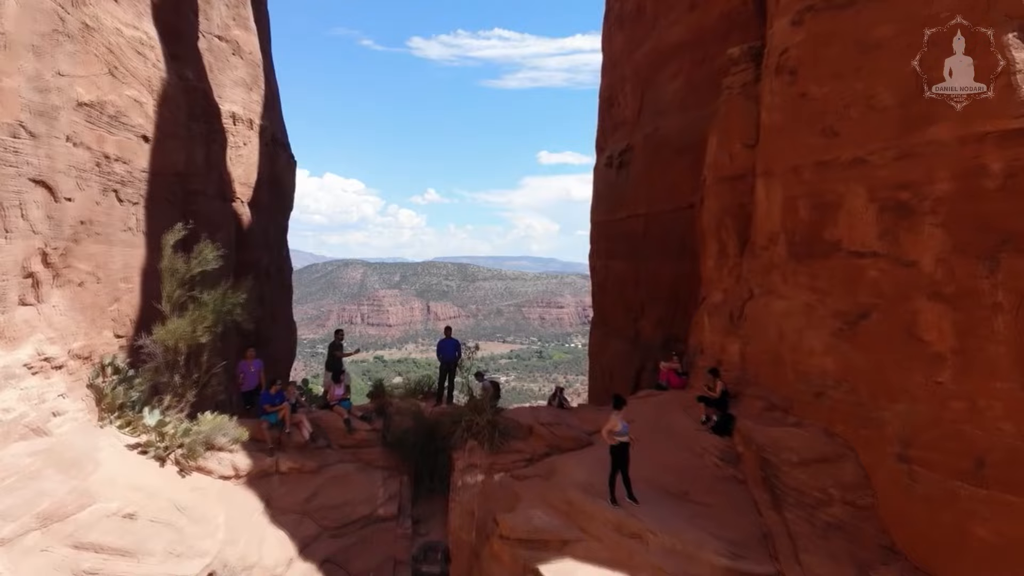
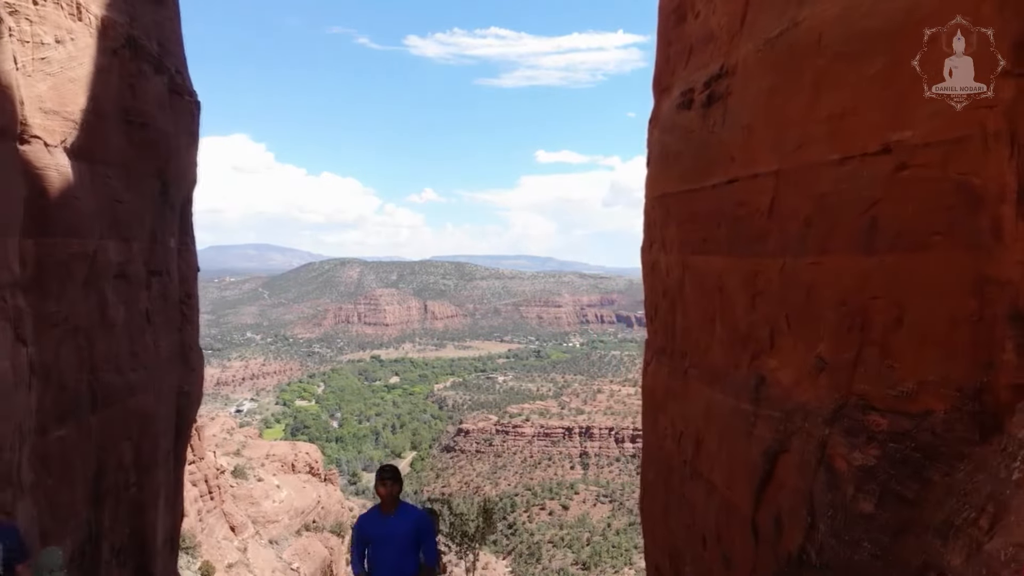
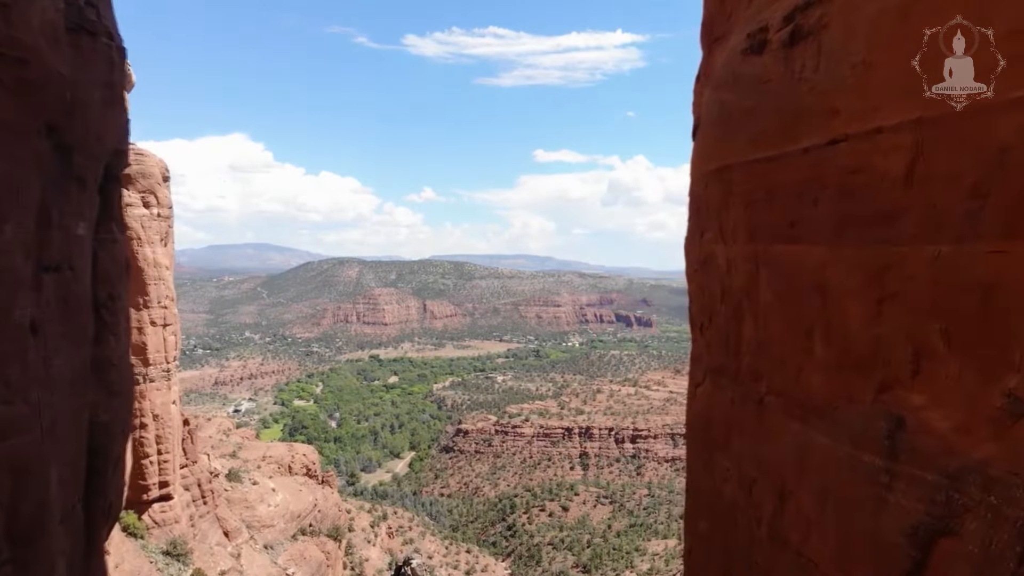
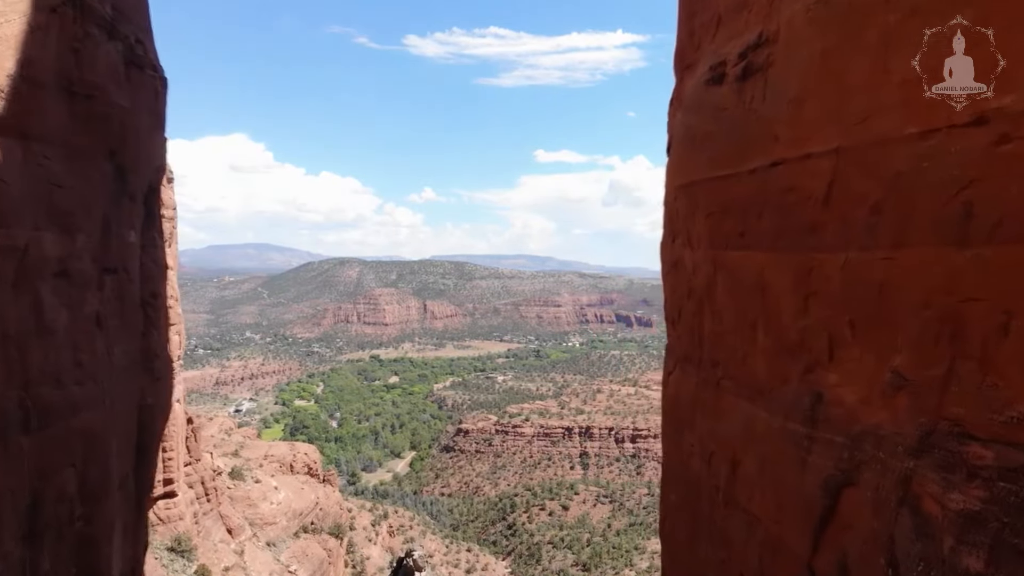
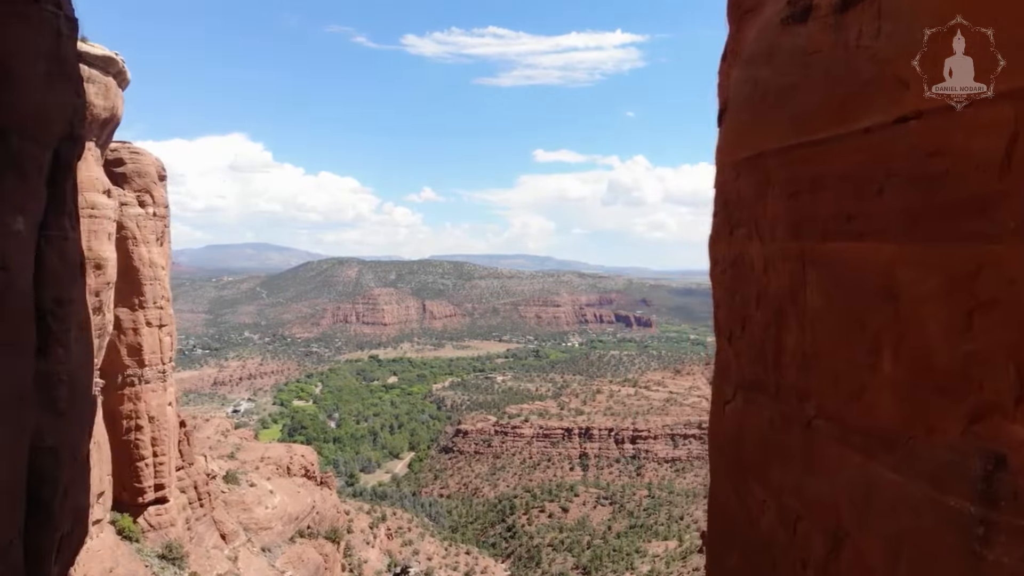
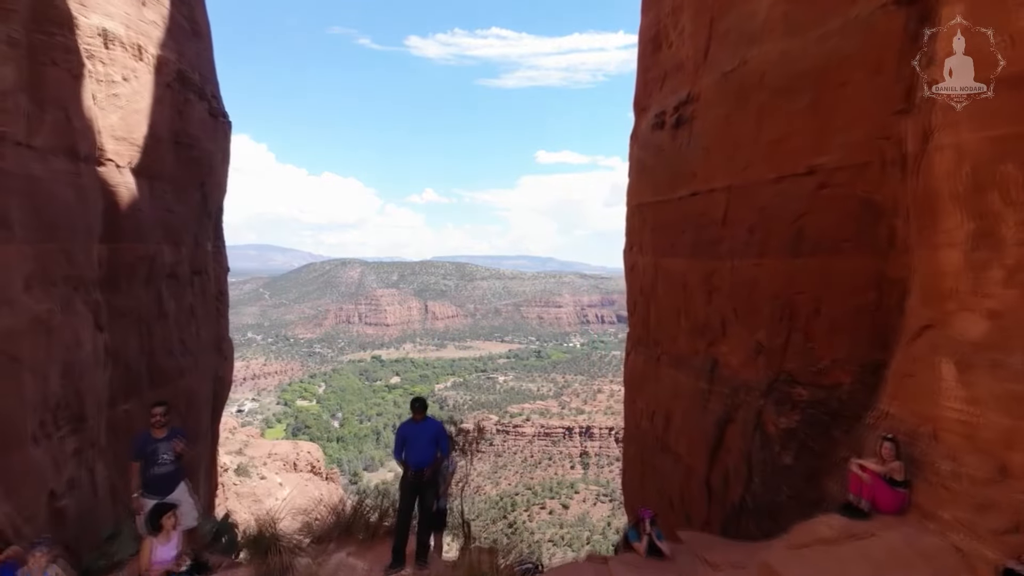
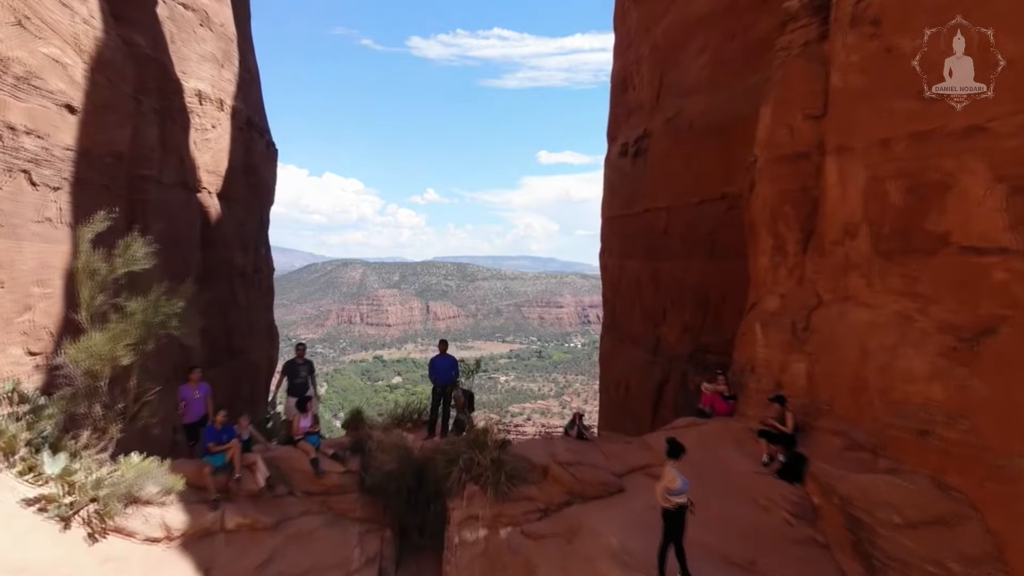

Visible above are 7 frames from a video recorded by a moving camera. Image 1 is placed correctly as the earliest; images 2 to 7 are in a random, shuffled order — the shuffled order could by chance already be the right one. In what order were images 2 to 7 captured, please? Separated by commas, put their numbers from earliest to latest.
7, 6, 2, 4, 3, 5
